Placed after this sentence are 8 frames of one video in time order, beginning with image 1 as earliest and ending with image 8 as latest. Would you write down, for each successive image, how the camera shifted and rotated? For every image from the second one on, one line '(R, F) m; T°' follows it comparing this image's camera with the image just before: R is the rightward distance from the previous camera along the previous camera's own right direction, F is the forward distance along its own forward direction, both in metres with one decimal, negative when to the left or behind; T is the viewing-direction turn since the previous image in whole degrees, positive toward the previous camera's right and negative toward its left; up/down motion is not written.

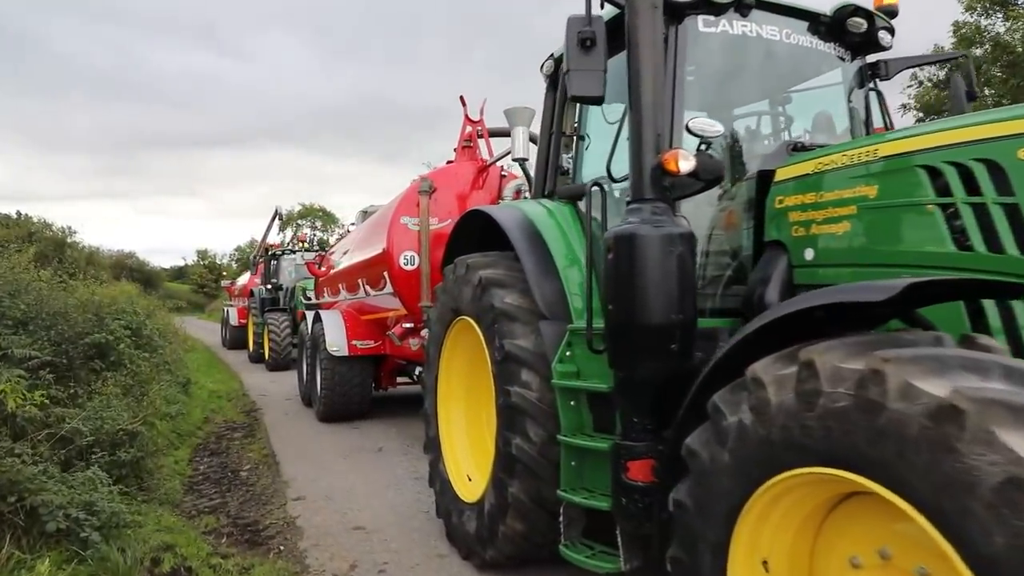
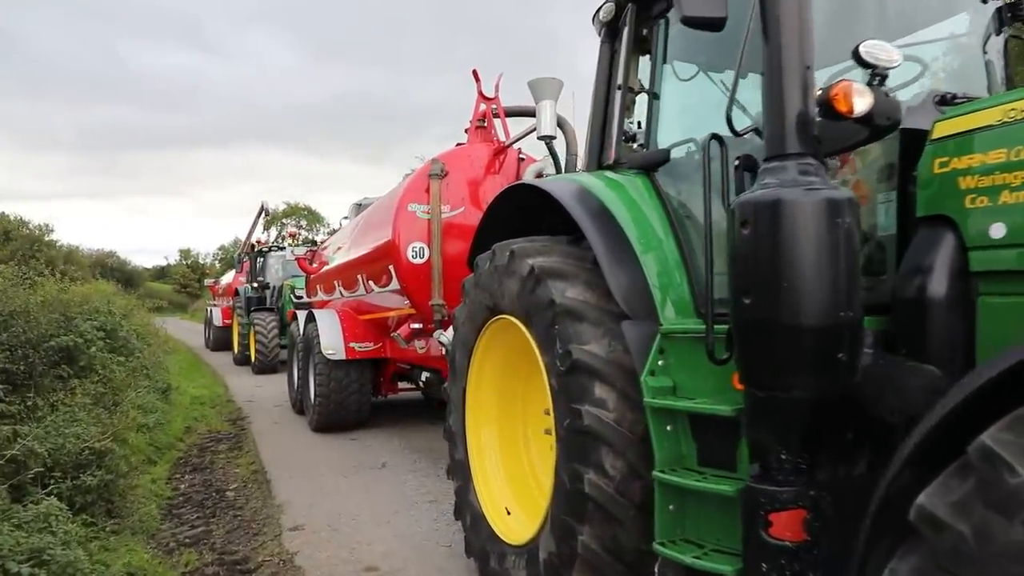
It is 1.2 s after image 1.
(-0.3, +0.7) m; +1°
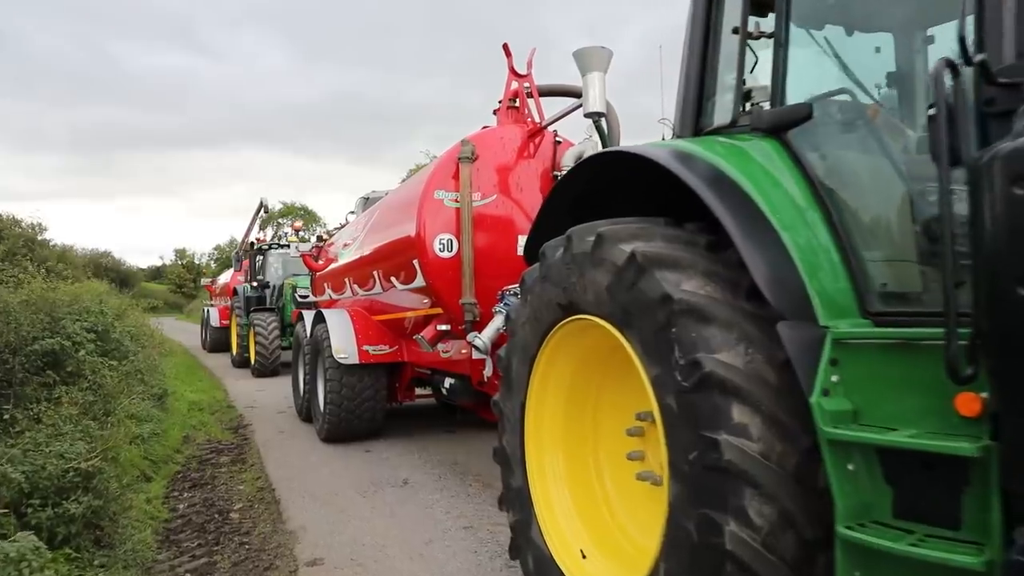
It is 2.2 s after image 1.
(-0.3, +0.6) m; 0°
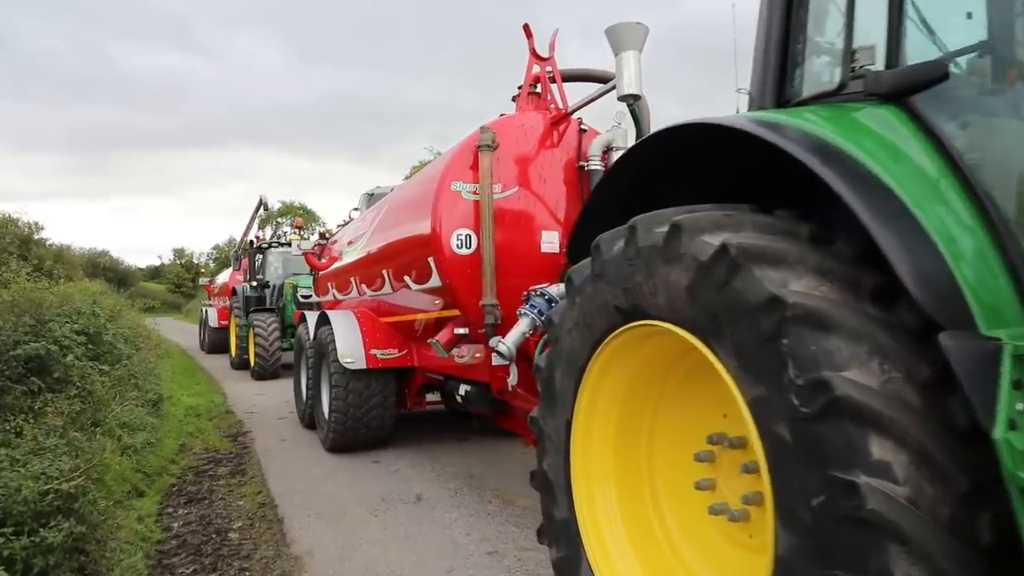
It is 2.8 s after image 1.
(-0.1, +0.4) m; 0°
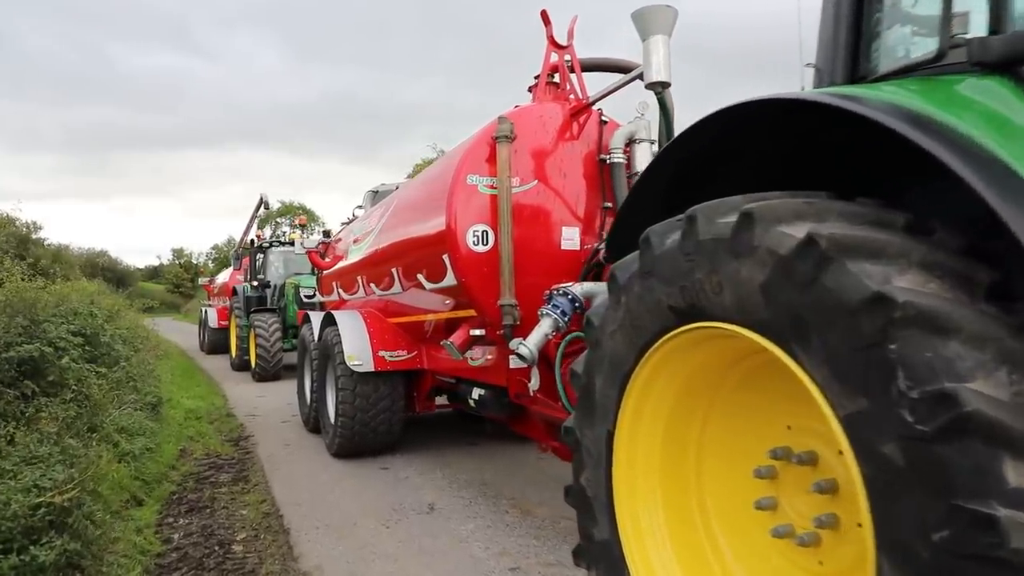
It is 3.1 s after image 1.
(-0.1, +0.2) m; 0°
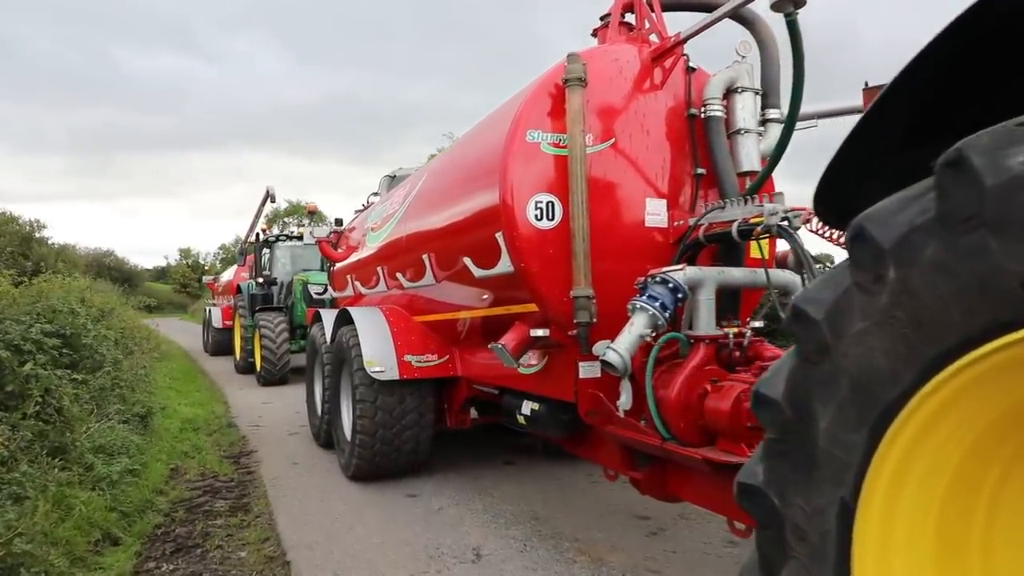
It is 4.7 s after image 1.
(-0.3, +1.0) m; -1°
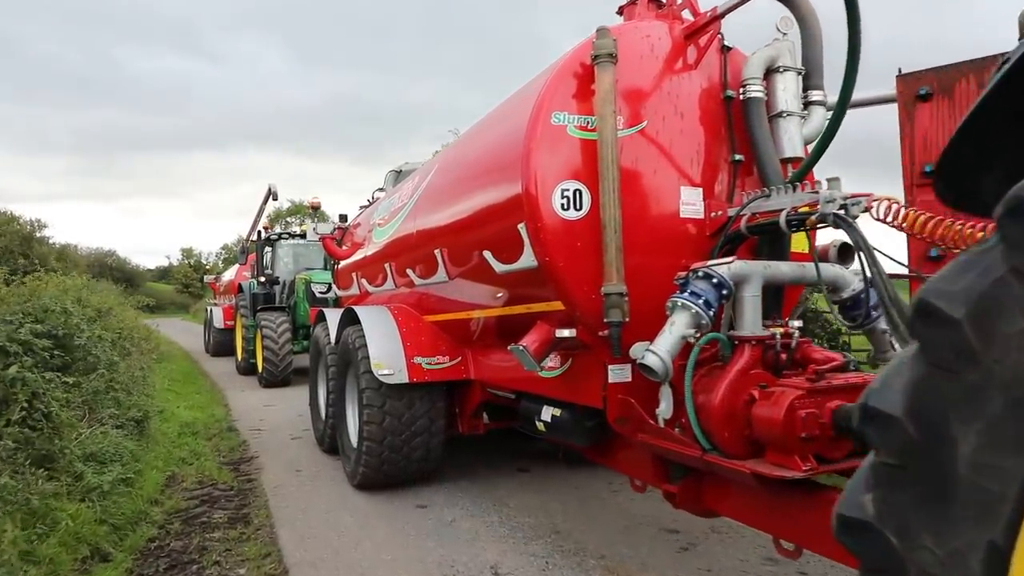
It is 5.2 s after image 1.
(-0.1, +0.3) m; 0°
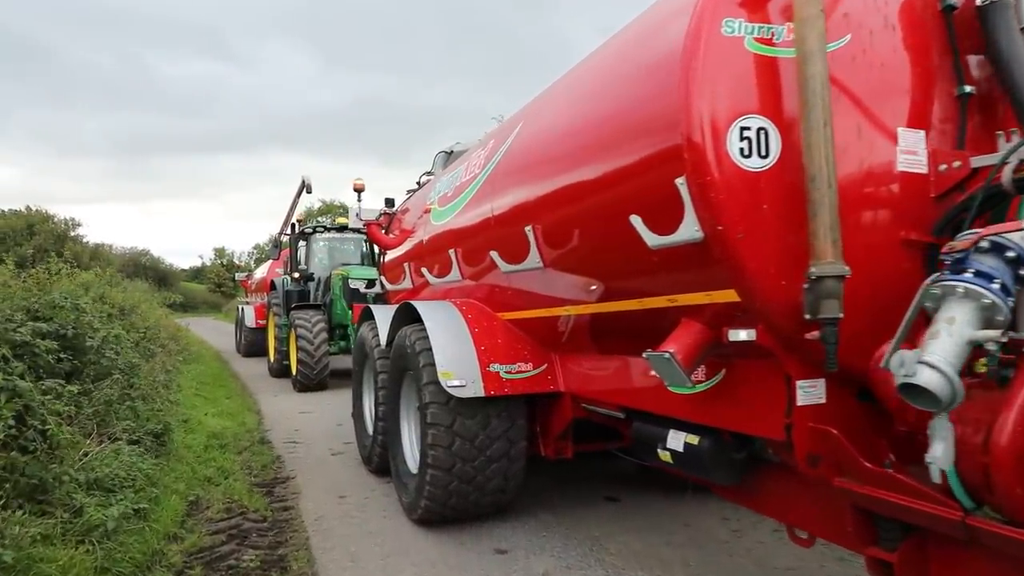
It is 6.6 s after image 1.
(-0.3, +0.9) m; -2°
